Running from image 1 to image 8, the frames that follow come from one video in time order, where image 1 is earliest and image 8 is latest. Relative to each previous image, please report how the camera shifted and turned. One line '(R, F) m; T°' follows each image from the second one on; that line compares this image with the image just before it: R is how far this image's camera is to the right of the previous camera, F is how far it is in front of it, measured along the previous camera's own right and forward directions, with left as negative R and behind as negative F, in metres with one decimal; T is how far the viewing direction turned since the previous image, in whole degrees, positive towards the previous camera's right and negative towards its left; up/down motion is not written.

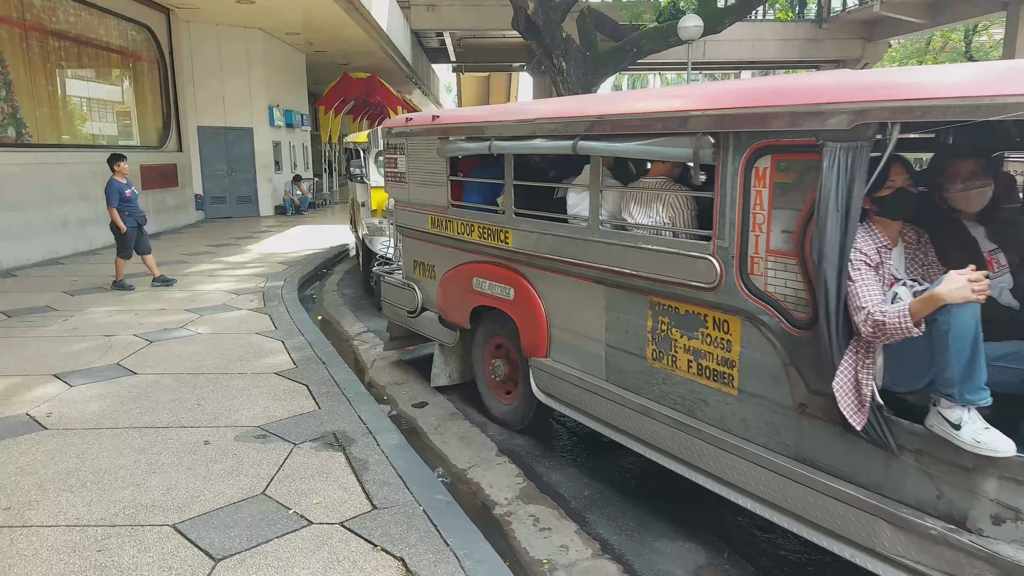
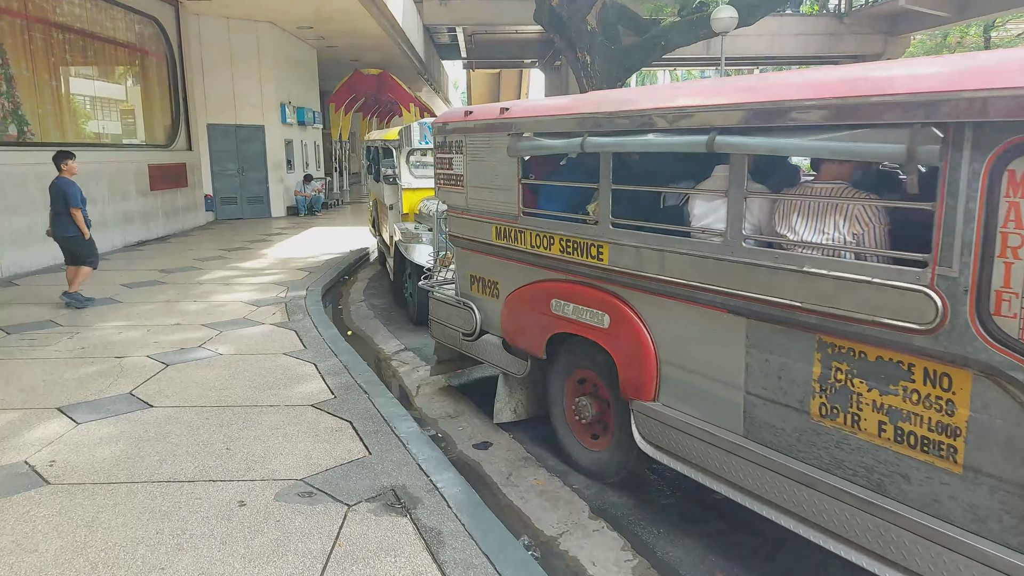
(-0.5, +0.8) m; 0°
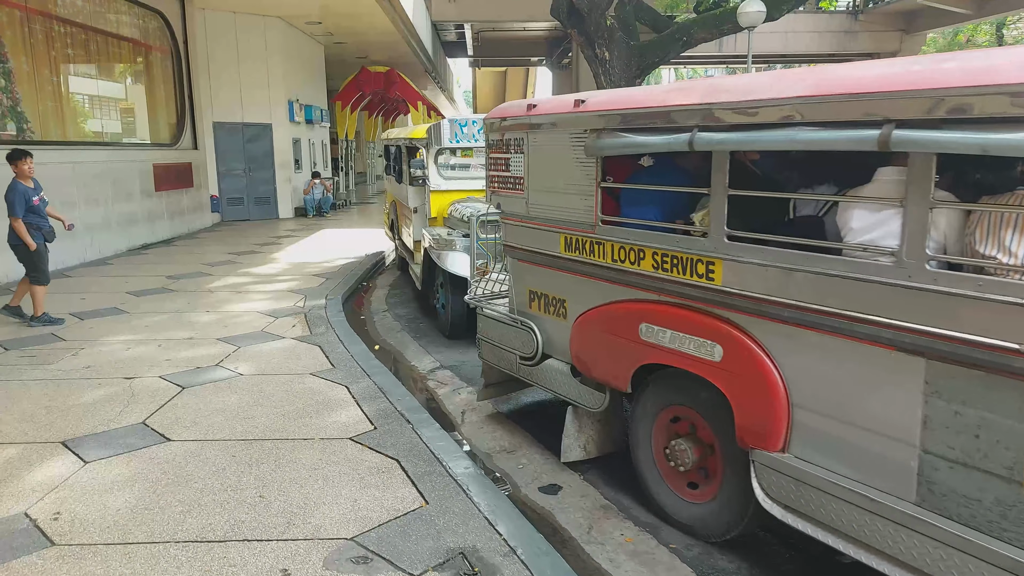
(-0.4, +0.6) m; 0°
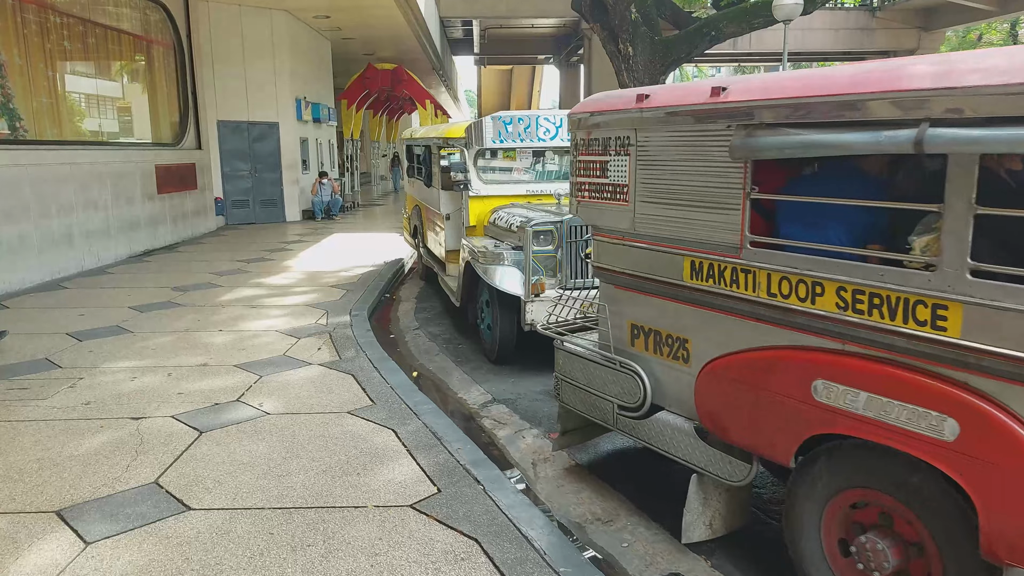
(-0.5, +0.8) m; 0°
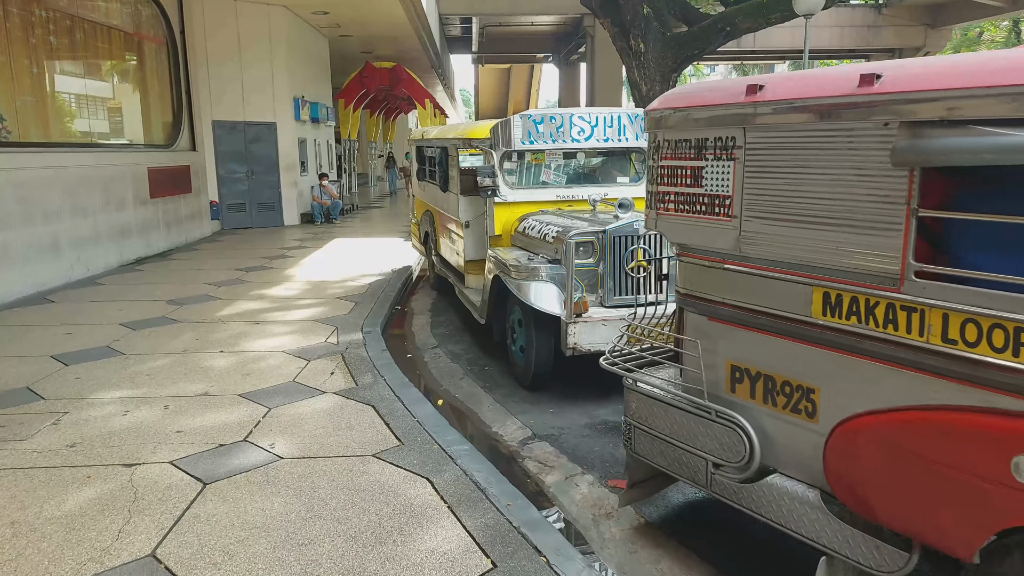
(-0.3, +0.6) m; +1°
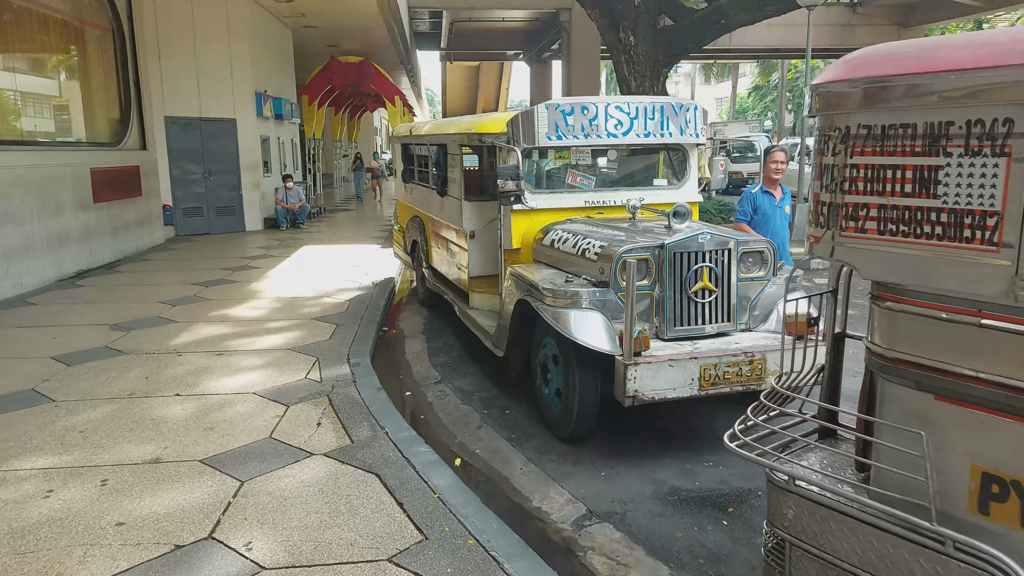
(-0.4, +1.1) m; +3°
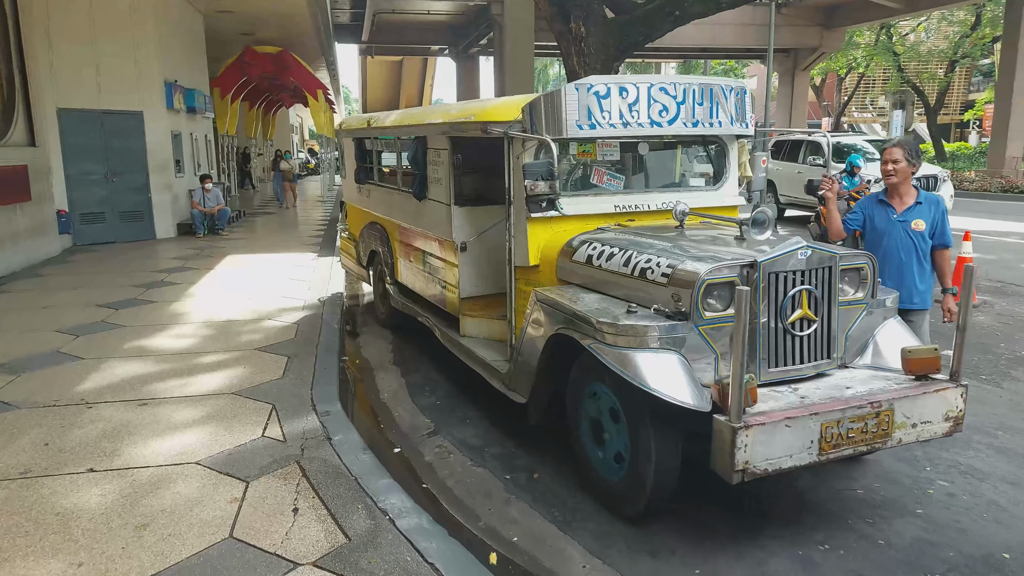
(-0.6, +1.1) m; +6°
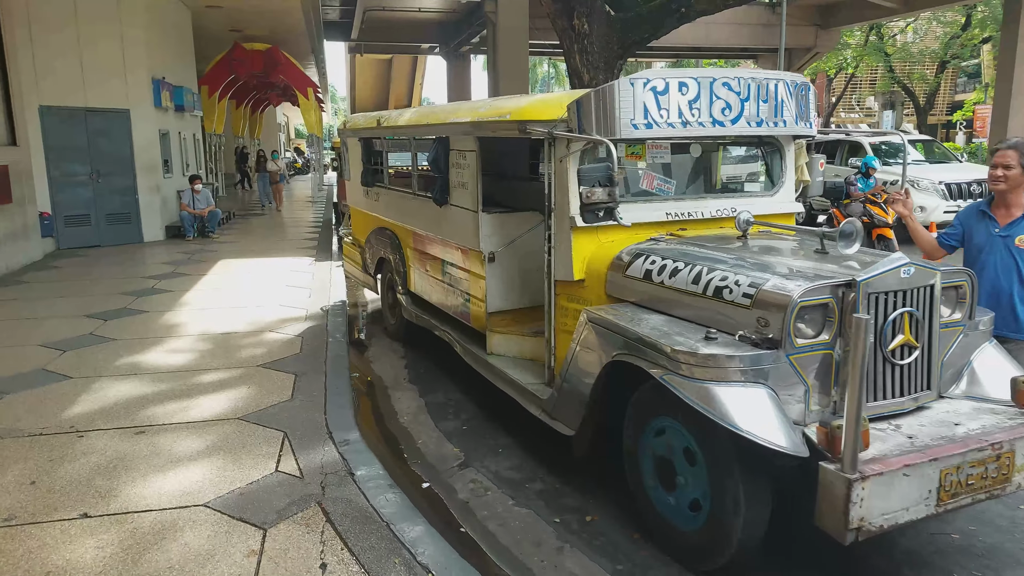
(-0.3, +0.4) m; +1°
